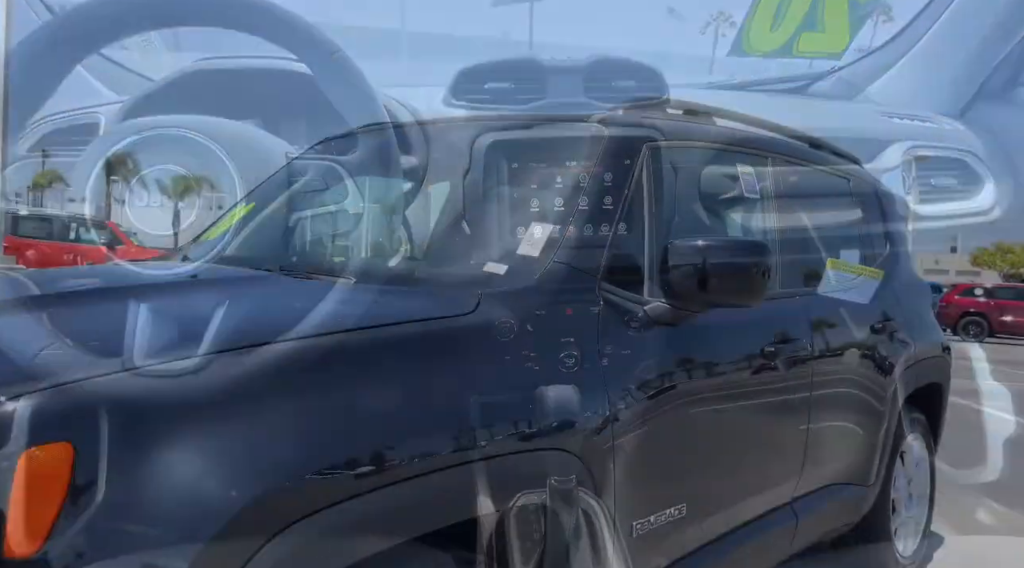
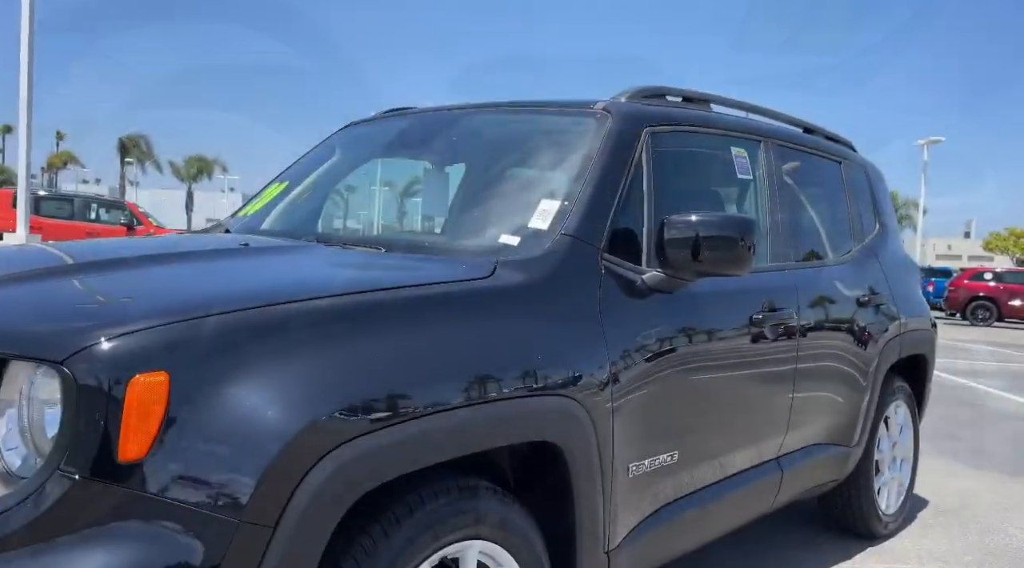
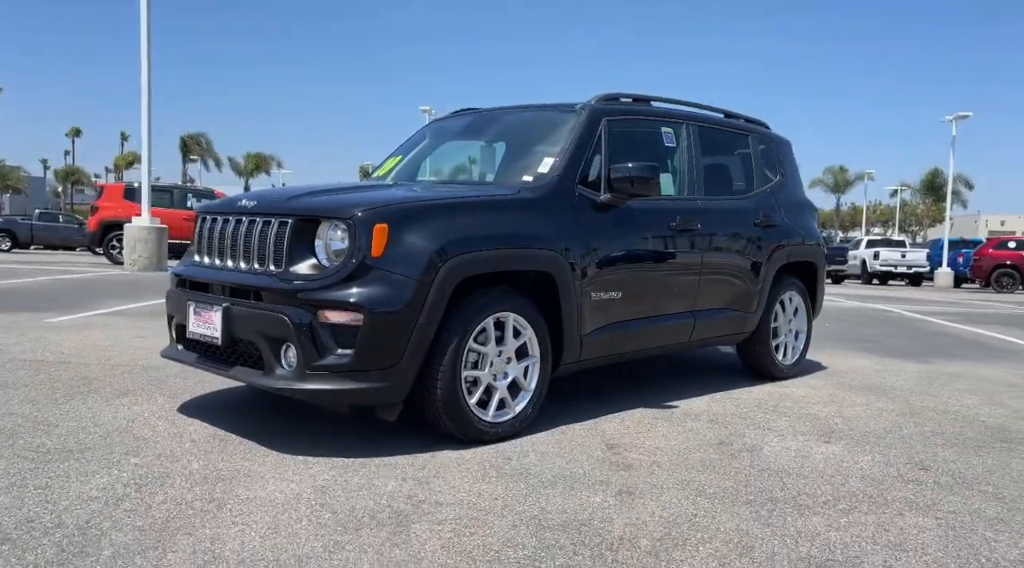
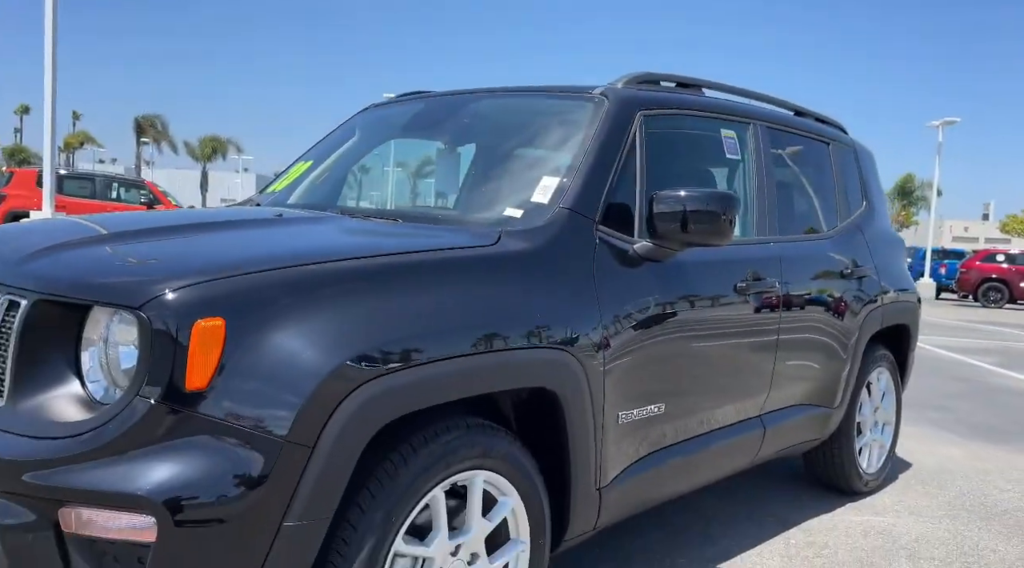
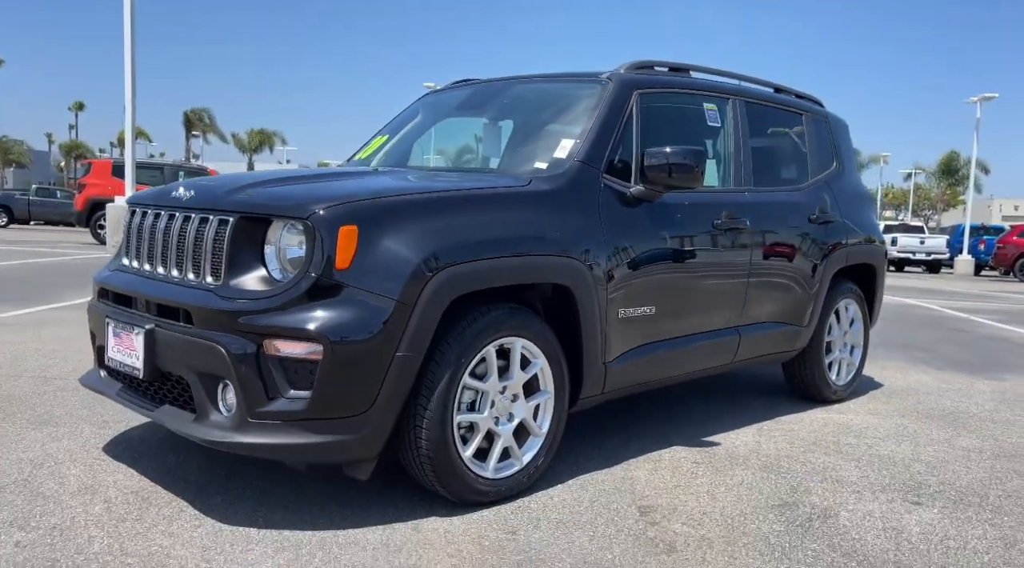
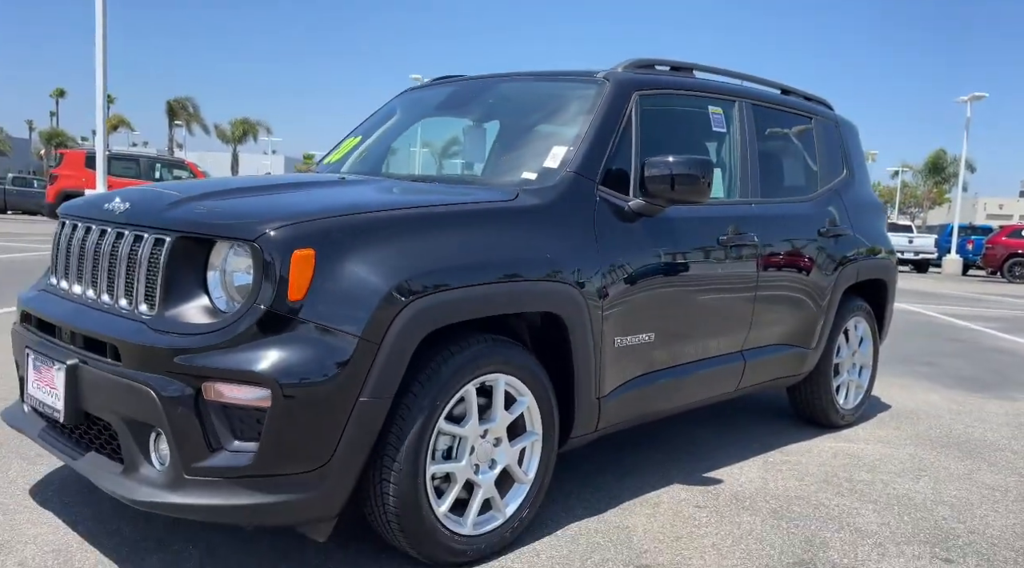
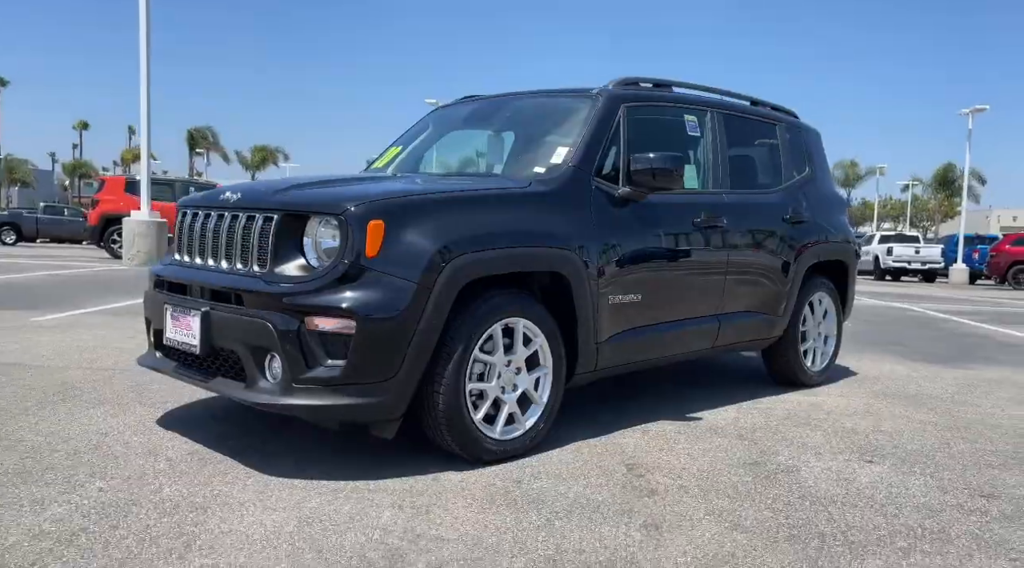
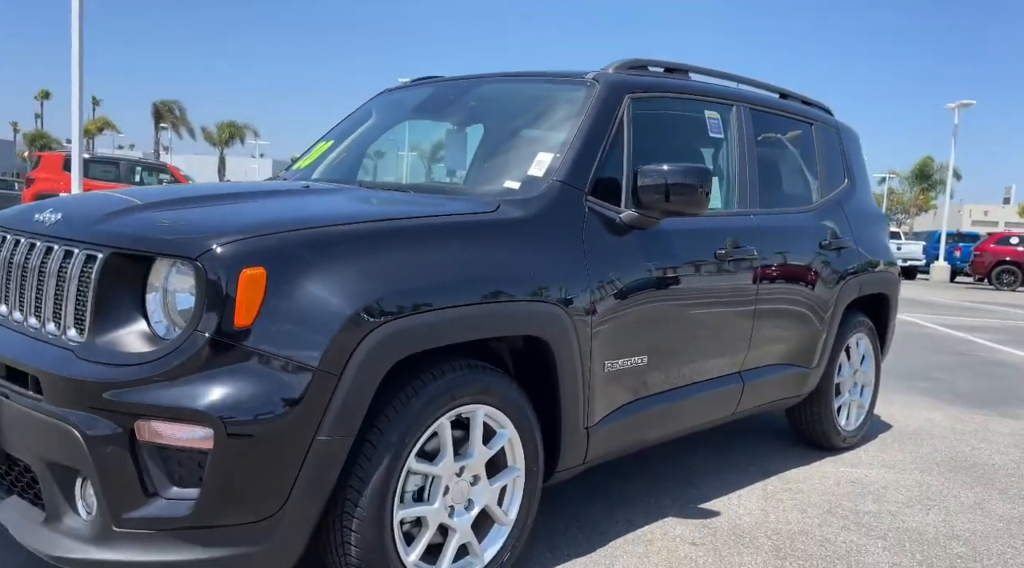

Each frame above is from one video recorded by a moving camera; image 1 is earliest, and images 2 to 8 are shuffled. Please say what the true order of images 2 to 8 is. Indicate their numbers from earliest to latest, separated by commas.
2, 4, 8, 6, 5, 7, 3
